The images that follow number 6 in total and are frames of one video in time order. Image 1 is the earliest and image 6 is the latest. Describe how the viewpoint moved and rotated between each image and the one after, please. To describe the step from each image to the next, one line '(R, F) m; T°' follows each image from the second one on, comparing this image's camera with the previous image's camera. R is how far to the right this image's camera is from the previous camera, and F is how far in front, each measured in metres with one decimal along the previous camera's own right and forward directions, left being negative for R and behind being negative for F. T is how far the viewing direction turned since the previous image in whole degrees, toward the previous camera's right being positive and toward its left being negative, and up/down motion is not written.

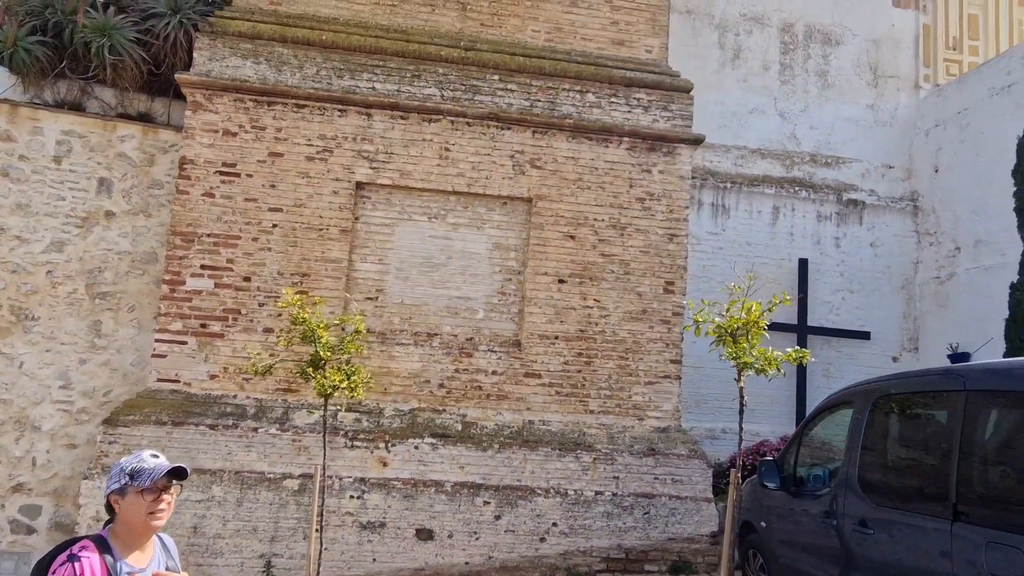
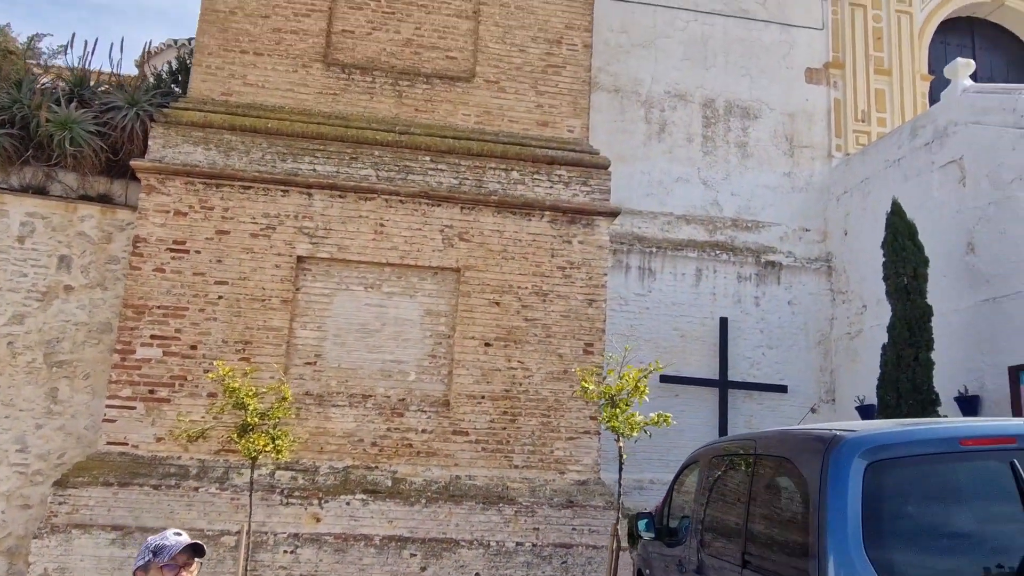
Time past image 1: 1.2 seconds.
(+0.7, -0.6) m; +1°
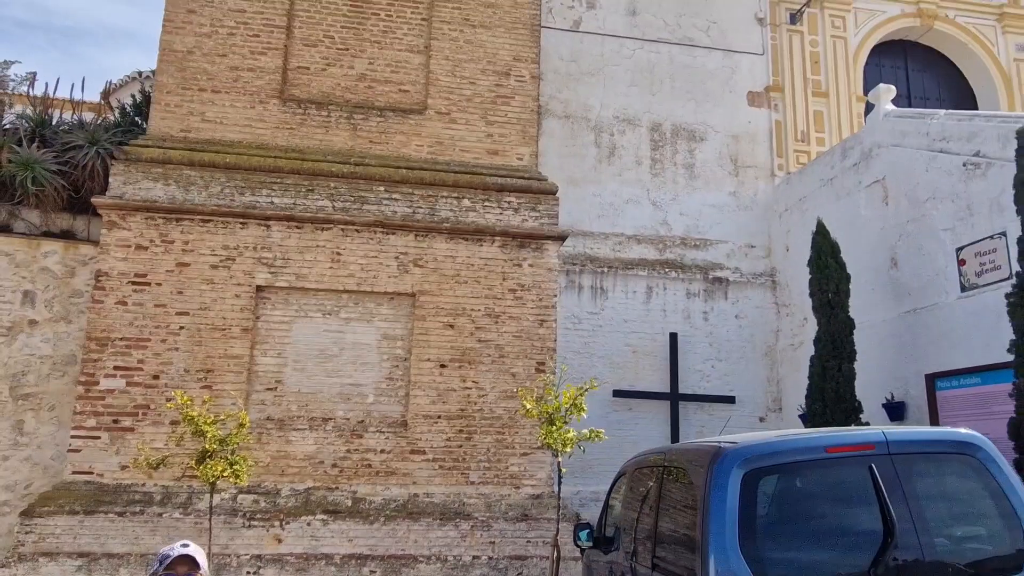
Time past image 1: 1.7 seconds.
(+0.3, -0.4) m; +2°
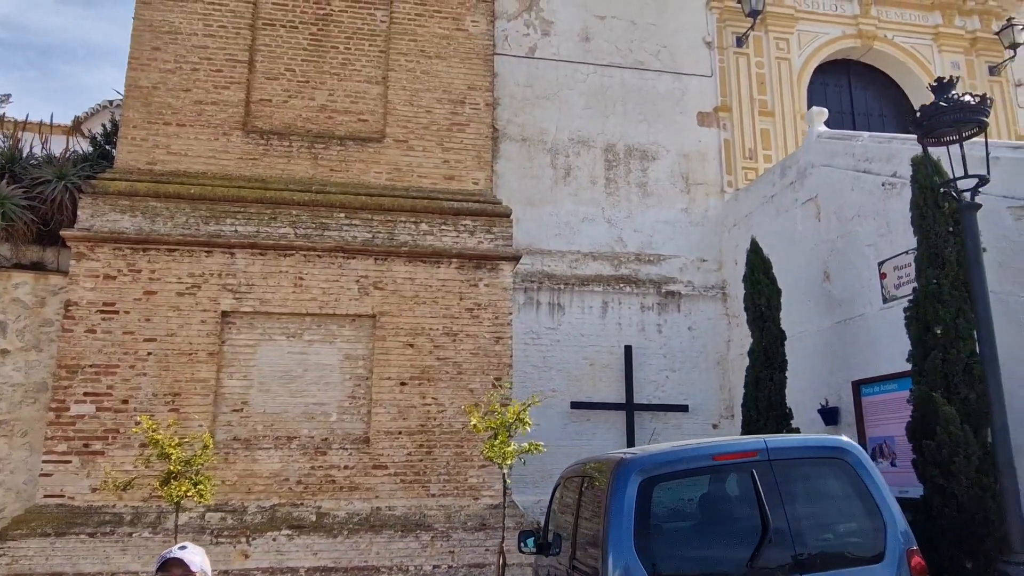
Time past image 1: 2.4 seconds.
(+0.4, -0.4) m; +1°
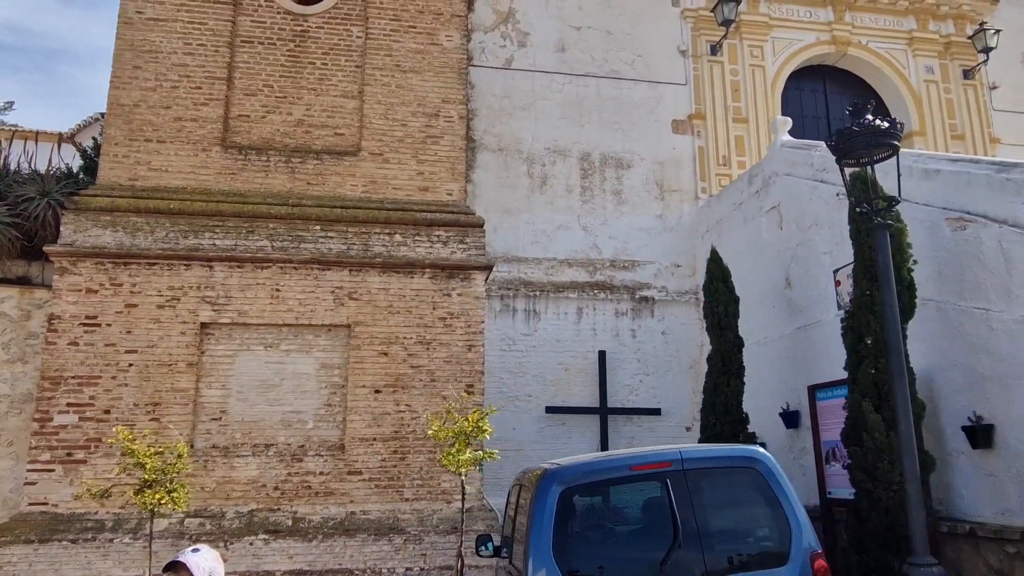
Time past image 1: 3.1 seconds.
(+0.4, -0.2) m; 0°
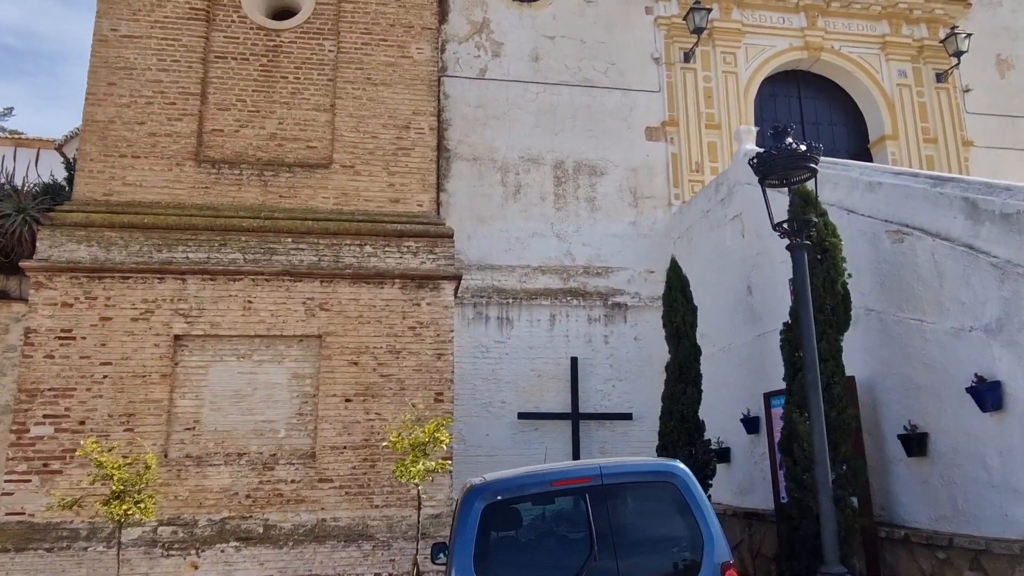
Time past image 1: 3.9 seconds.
(+0.5, -0.2) m; 0°
